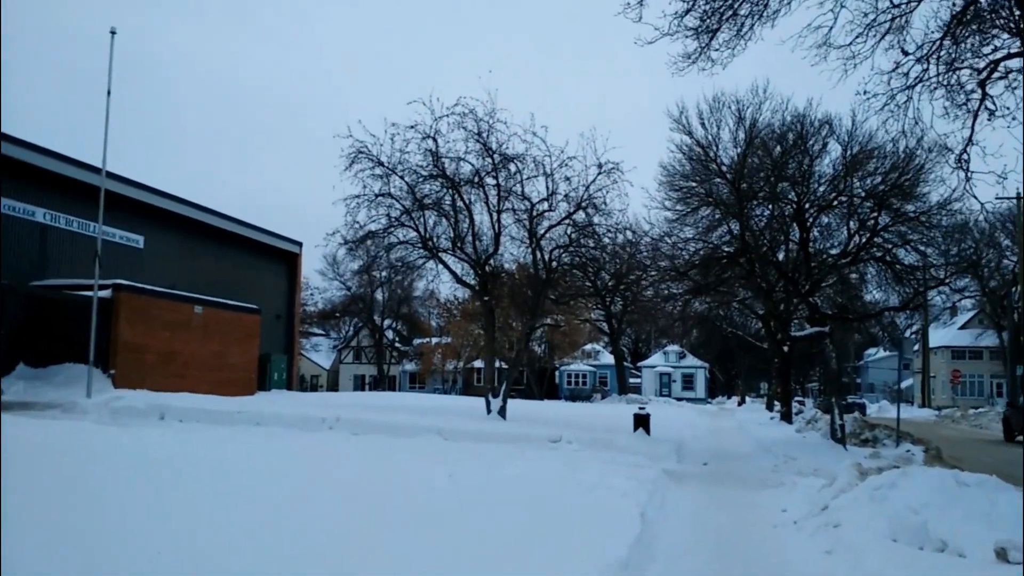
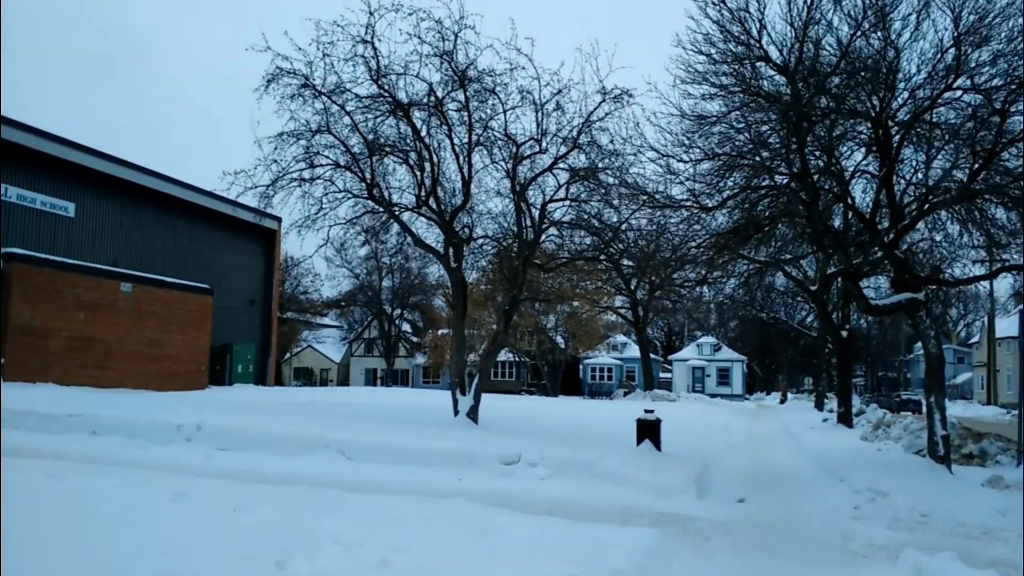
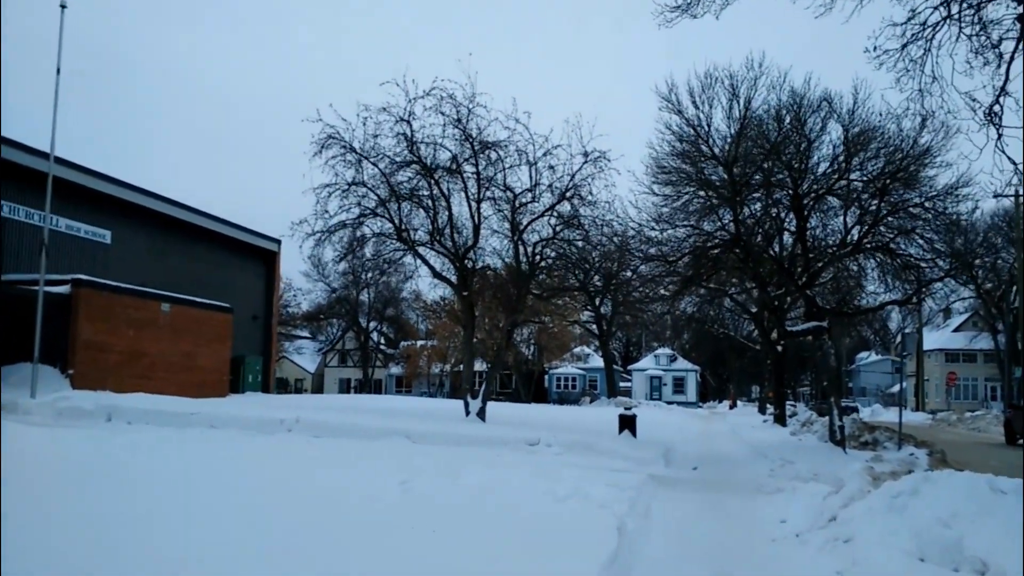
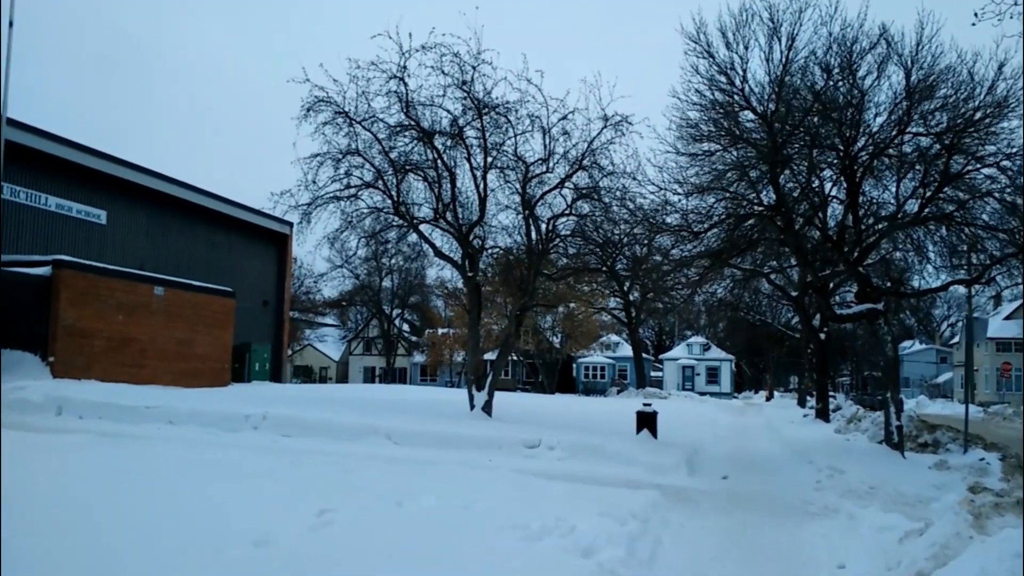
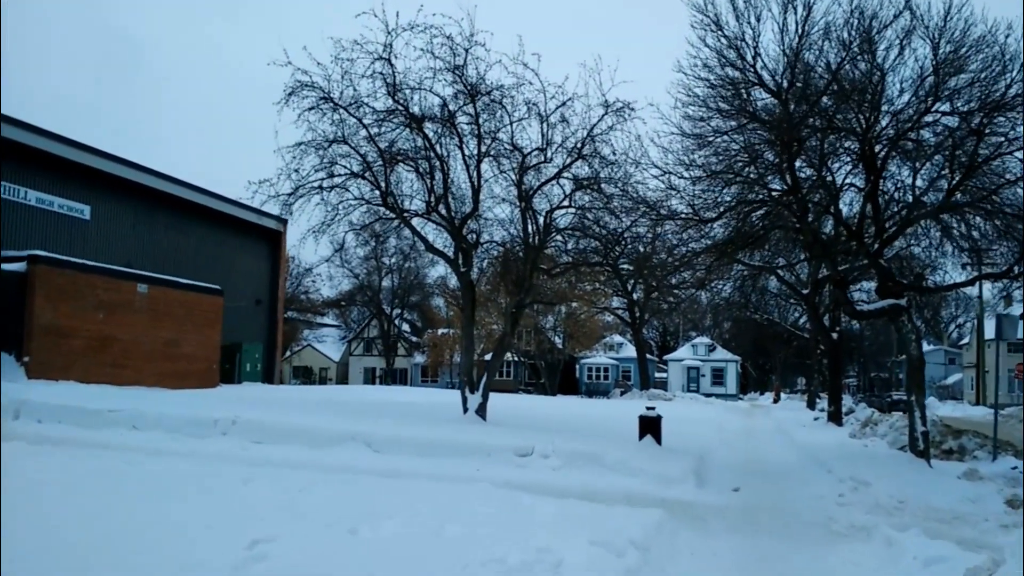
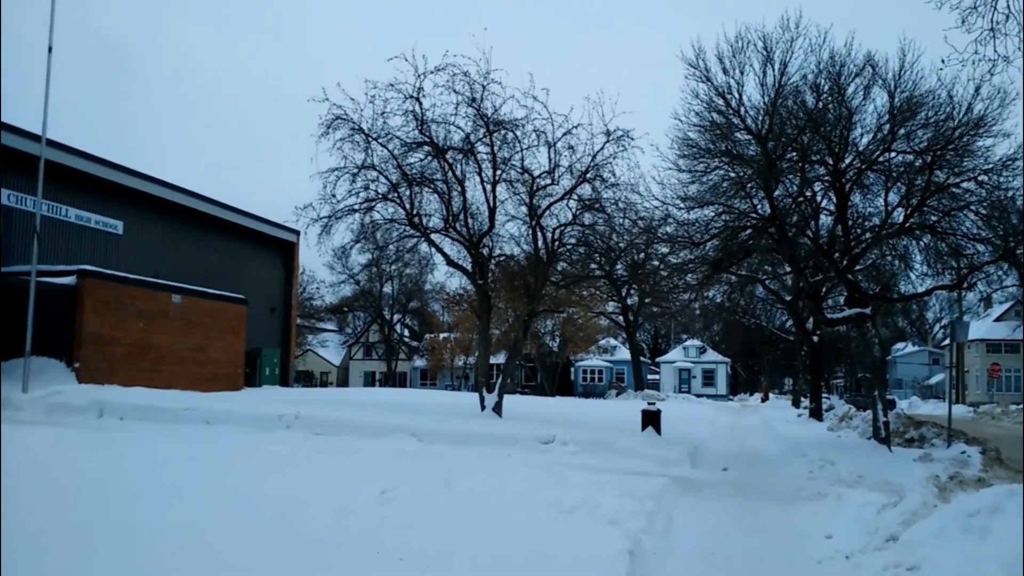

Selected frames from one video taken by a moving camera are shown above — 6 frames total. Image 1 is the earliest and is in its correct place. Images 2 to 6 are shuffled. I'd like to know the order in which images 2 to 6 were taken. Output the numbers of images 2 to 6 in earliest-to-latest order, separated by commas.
3, 6, 4, 5, 2
